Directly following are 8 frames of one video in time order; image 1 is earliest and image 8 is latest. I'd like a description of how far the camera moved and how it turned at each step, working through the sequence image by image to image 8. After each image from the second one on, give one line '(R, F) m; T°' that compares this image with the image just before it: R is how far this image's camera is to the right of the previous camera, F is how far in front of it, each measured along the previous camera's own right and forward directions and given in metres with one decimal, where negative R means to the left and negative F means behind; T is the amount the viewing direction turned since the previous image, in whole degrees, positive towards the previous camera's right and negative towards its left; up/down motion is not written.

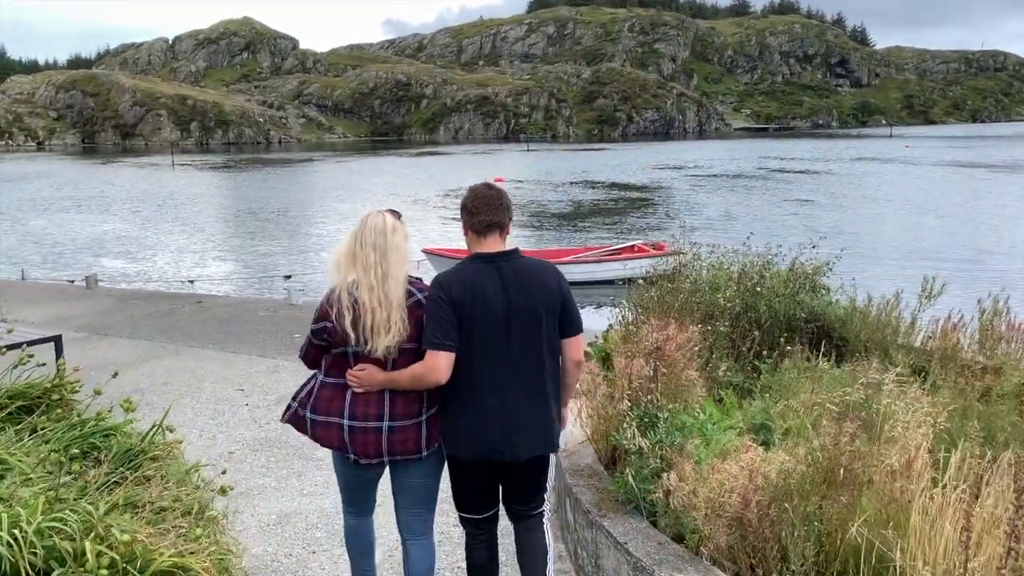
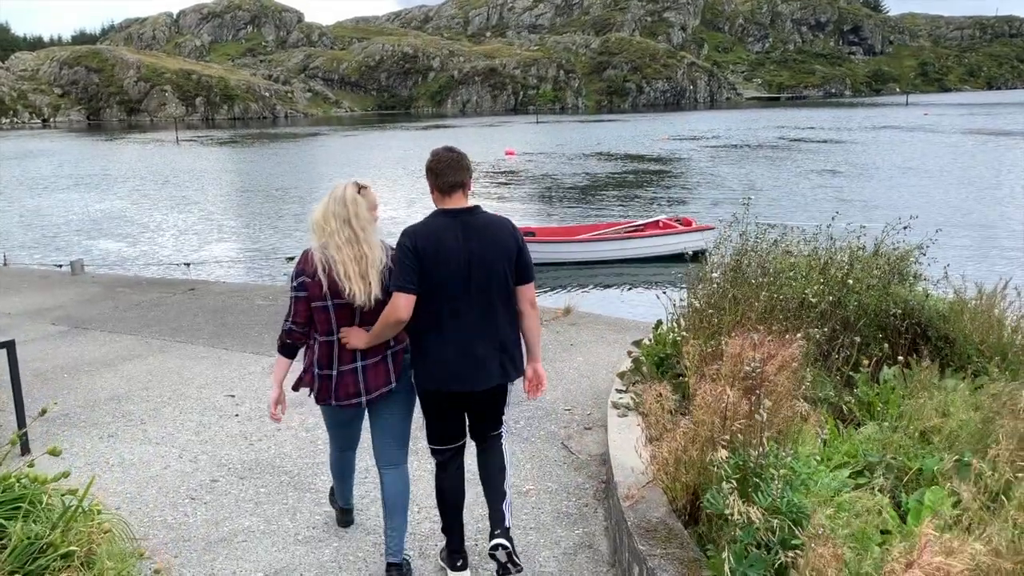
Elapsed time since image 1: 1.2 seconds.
(-0.2, +1.6) m; -1°
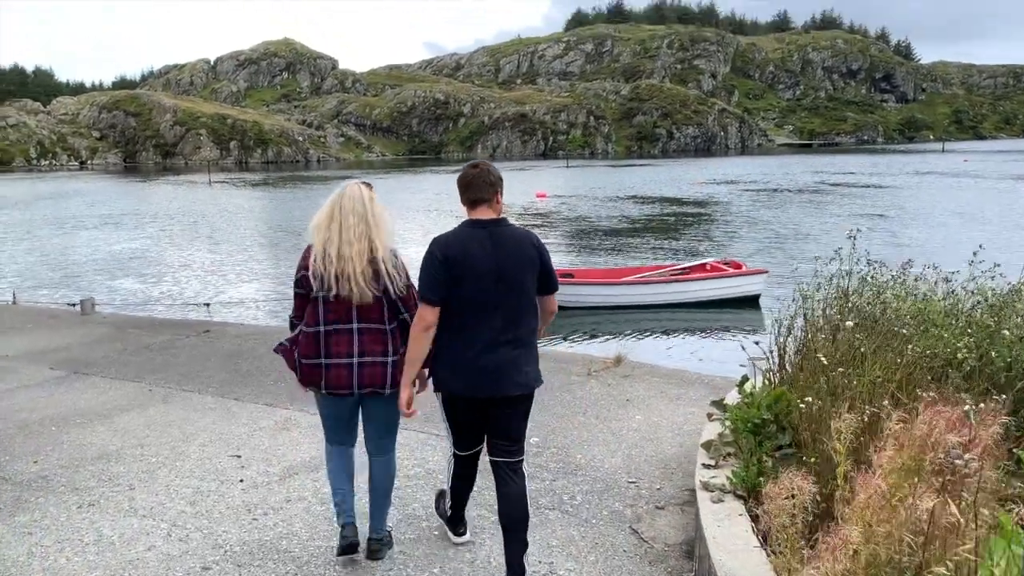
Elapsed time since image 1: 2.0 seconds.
(-0.3, +1.5) m; -2°
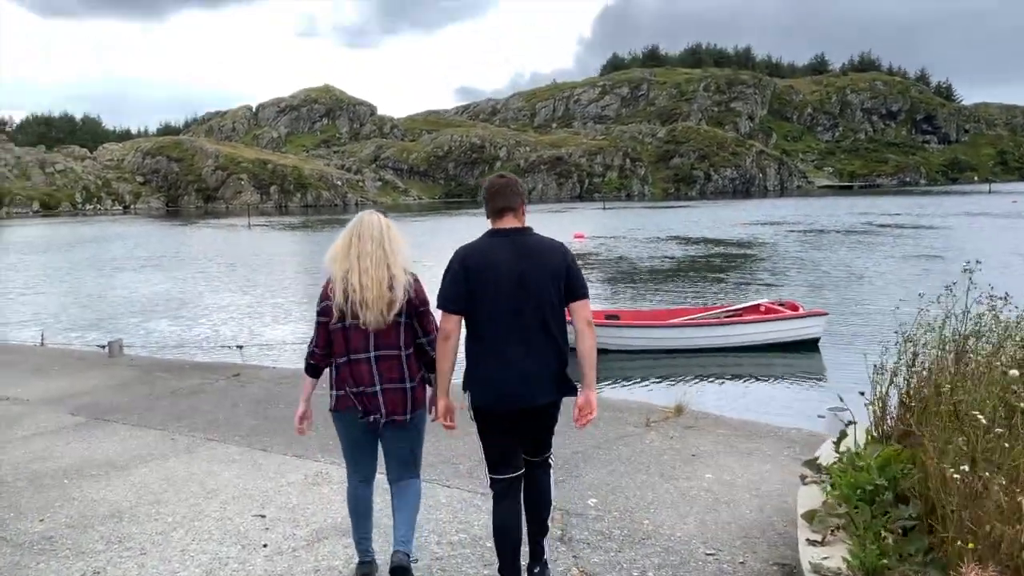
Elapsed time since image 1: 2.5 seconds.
(-0.2, +0.9) m; -2°
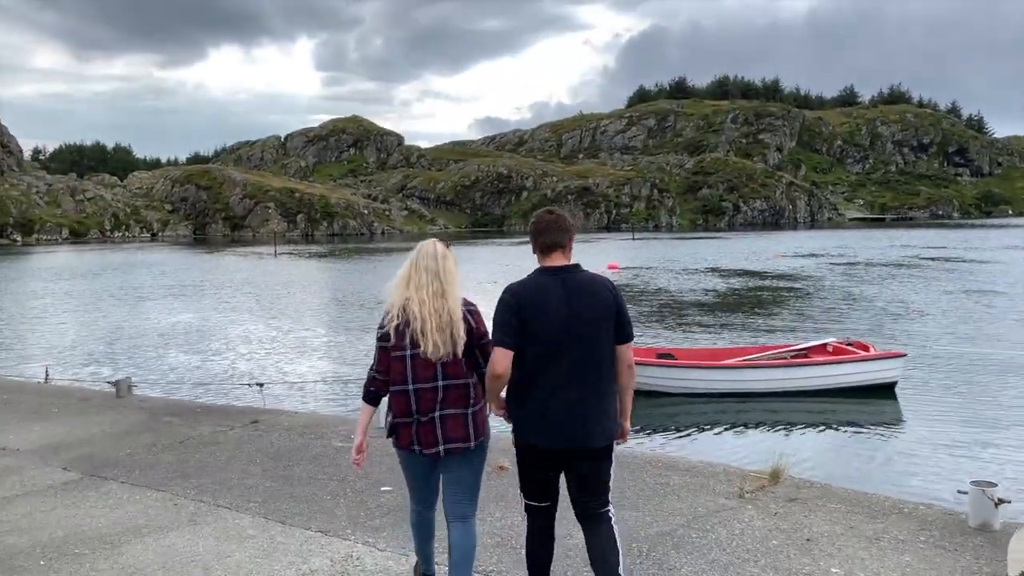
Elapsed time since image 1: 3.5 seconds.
(-0.4, +1.7) m; -2°
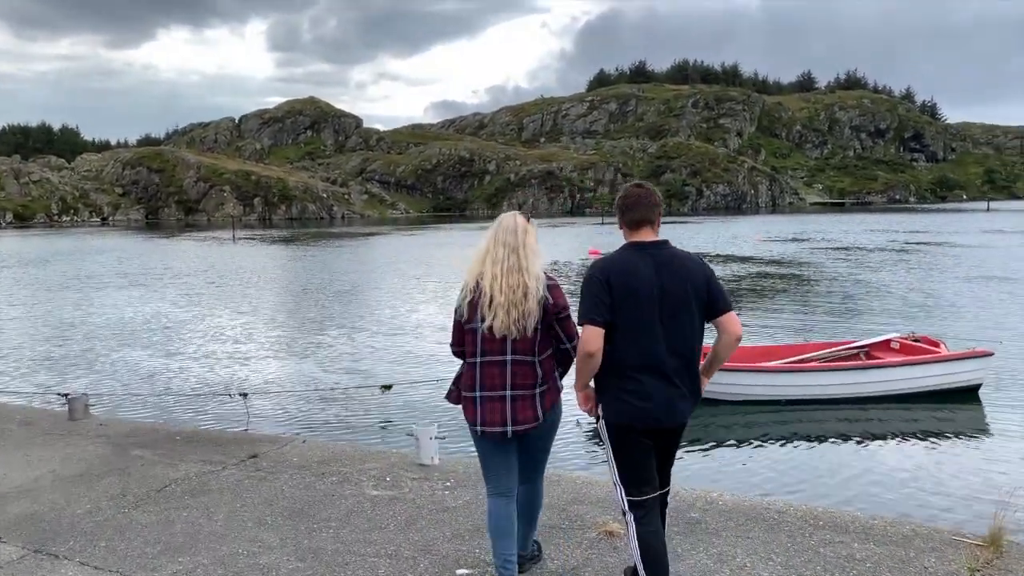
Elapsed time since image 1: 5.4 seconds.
(-1.3, +2.8) m; +3°
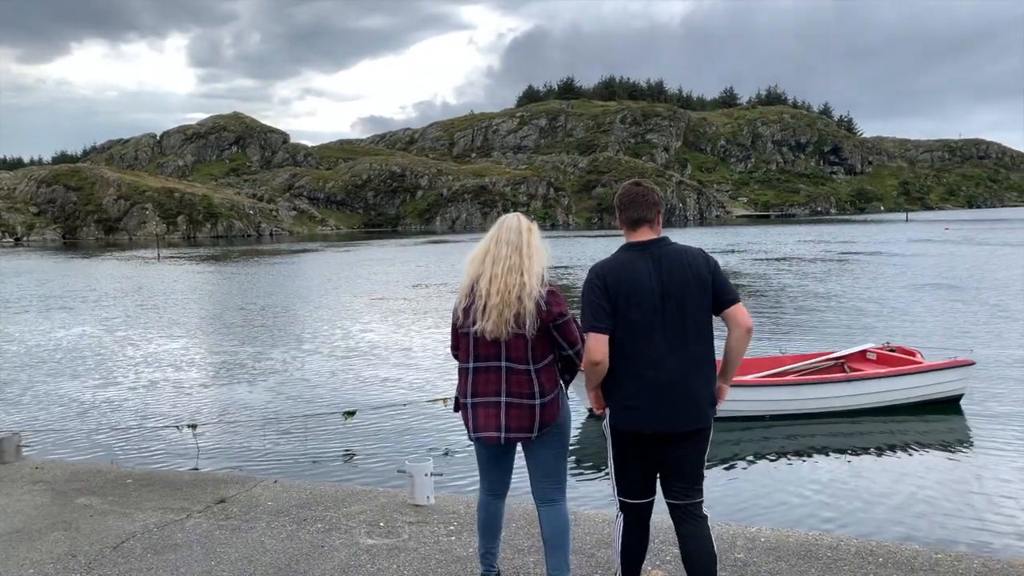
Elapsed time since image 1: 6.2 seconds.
(-0.7, +1.0) m; +5°
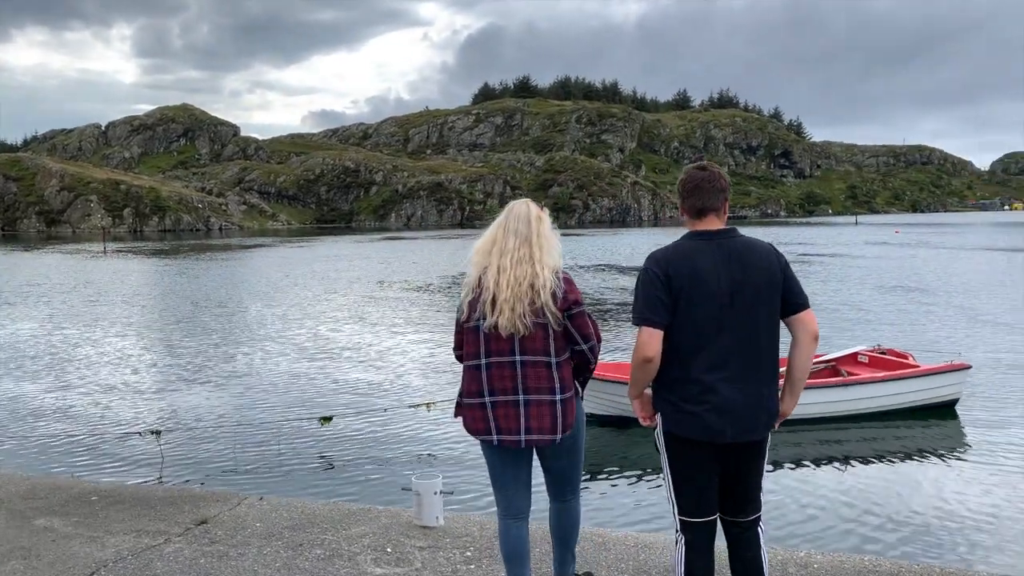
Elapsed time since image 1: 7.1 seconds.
(-0.6, +0.8) m; +3°
